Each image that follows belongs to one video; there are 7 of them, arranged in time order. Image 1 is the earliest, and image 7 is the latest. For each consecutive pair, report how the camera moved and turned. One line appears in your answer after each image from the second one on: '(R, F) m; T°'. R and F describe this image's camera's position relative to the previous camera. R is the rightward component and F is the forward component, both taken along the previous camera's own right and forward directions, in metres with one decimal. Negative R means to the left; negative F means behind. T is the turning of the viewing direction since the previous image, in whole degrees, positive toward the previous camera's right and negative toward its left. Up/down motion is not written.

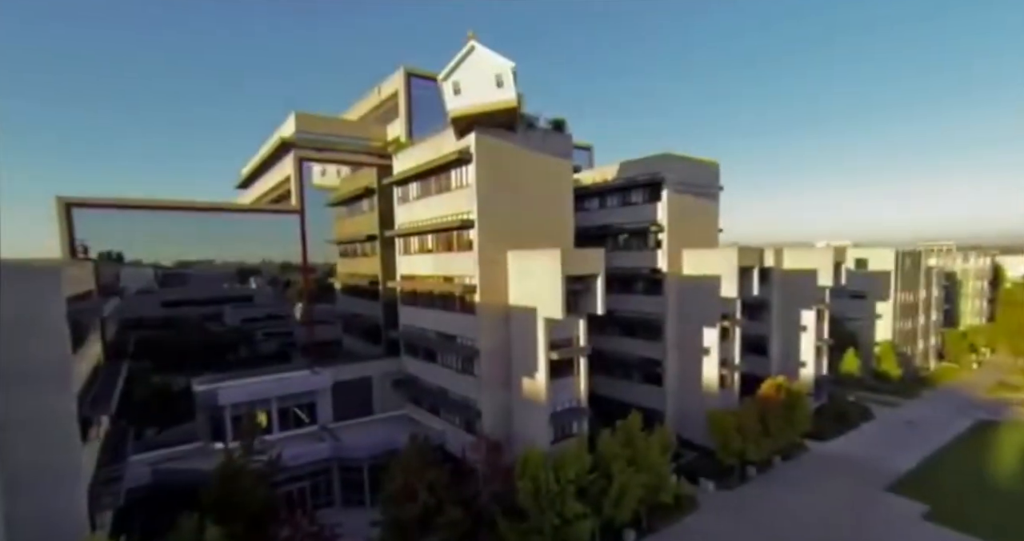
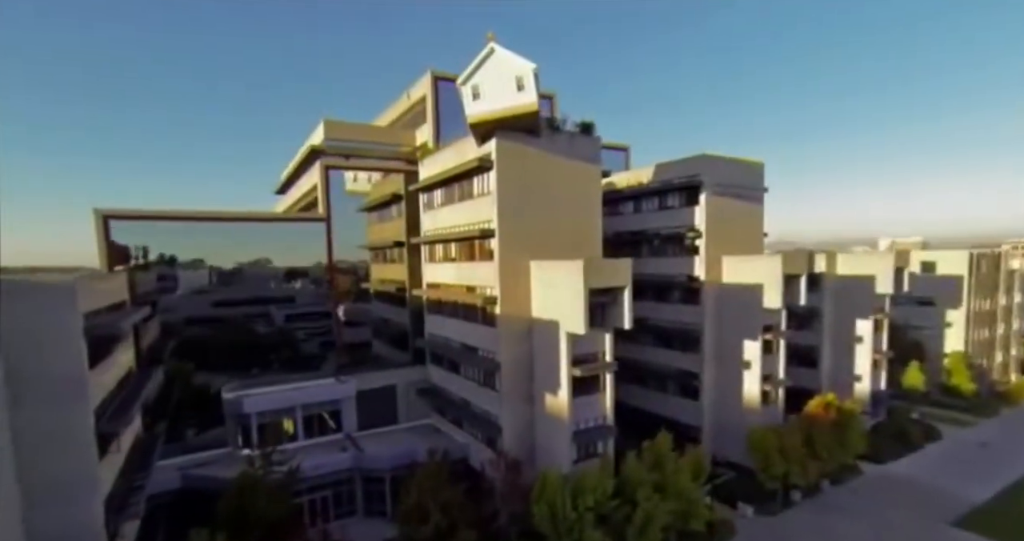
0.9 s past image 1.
(+0.9, +0.9) m; -5°
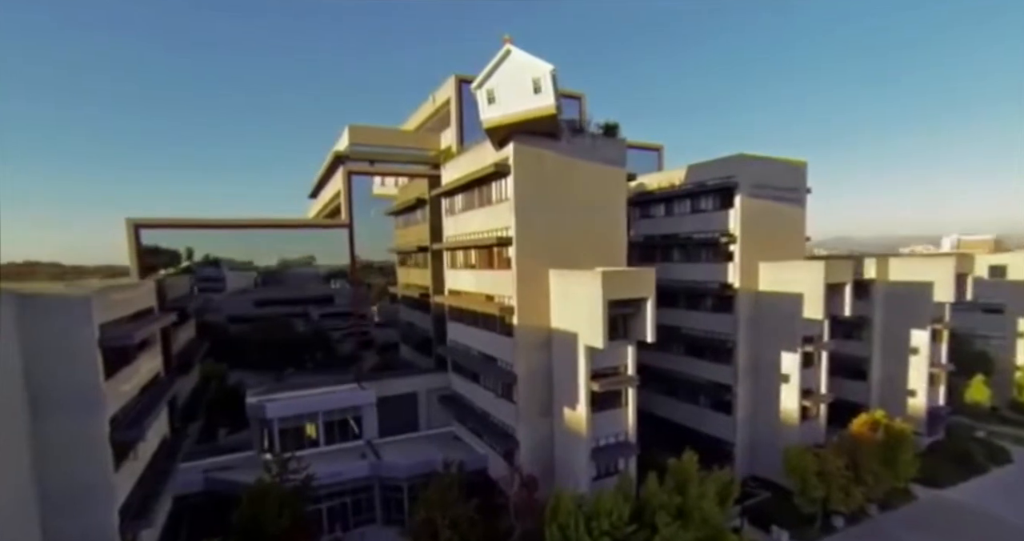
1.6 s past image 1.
(+0.9, +0.7) m; -4°
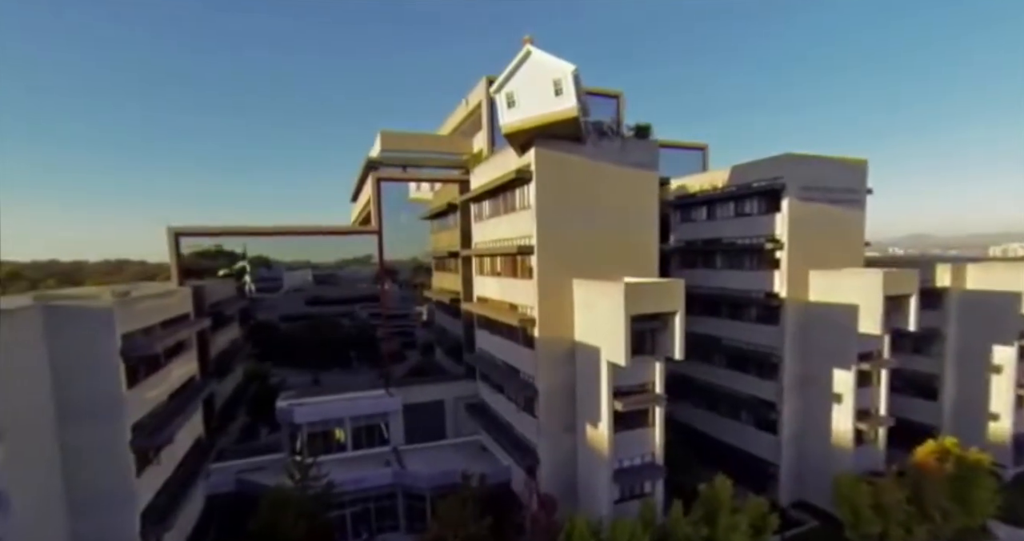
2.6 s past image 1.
(+1.2, +0.8) m; -6°
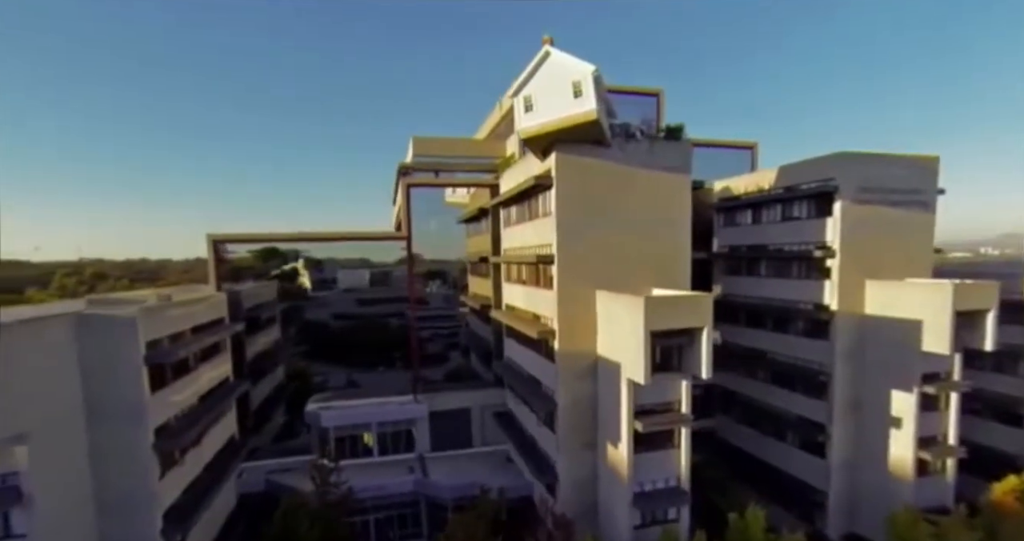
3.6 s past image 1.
(+1.3, +0.7) m; -6°
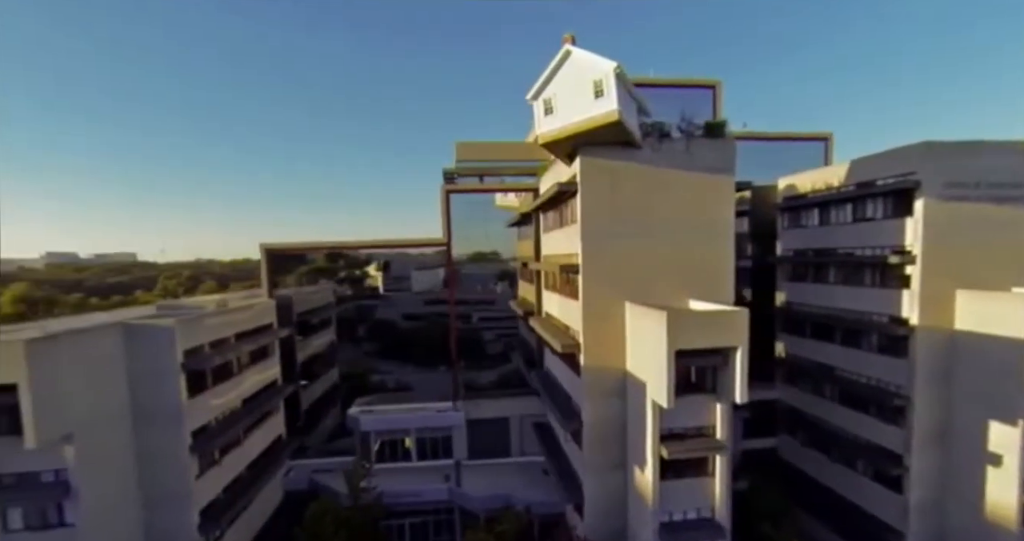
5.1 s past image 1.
(+2.0, +0.8) m; -9°
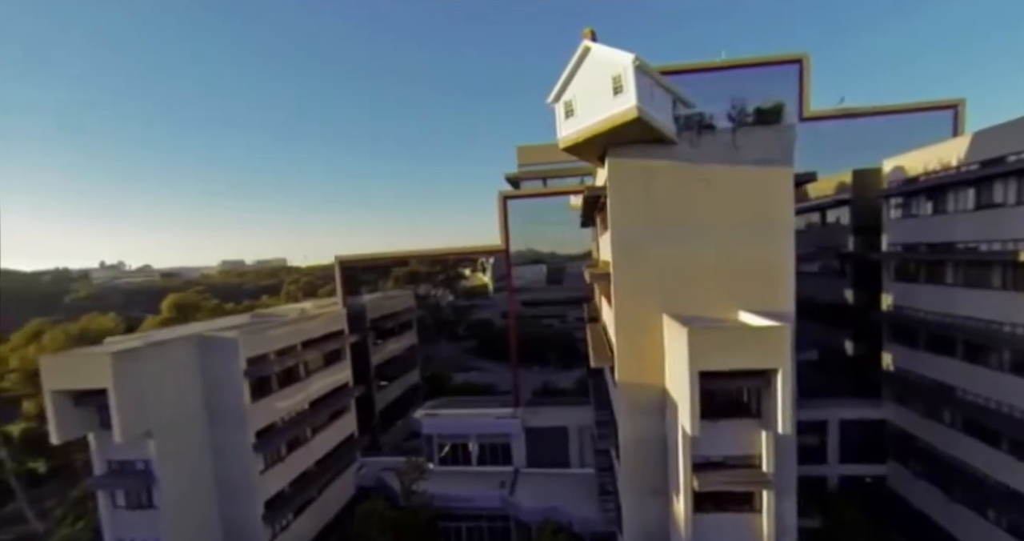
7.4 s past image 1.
(+3.2, +0.8) m; -13°
